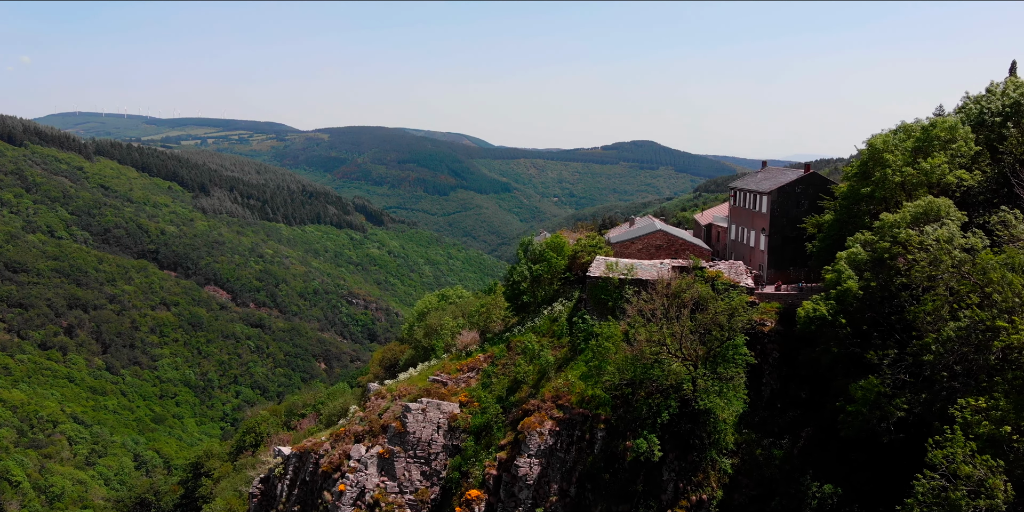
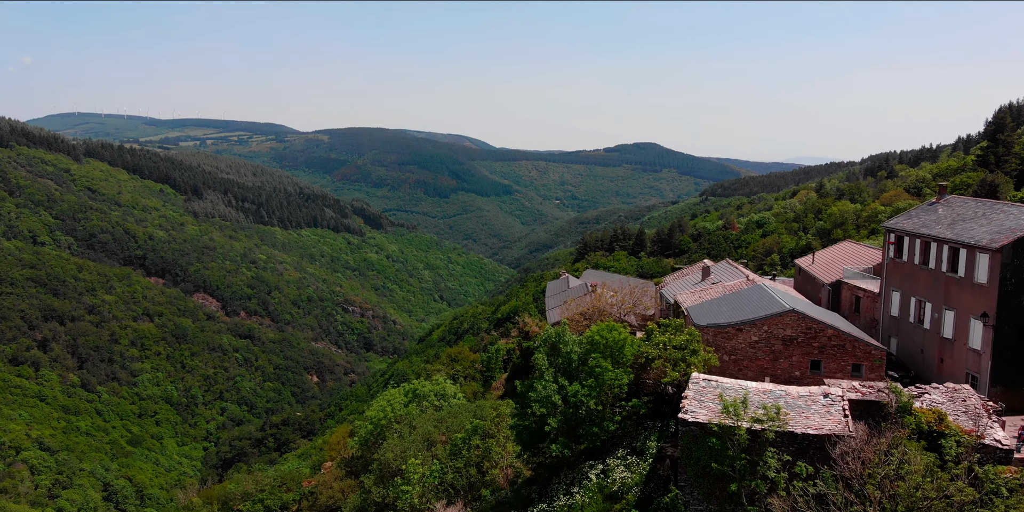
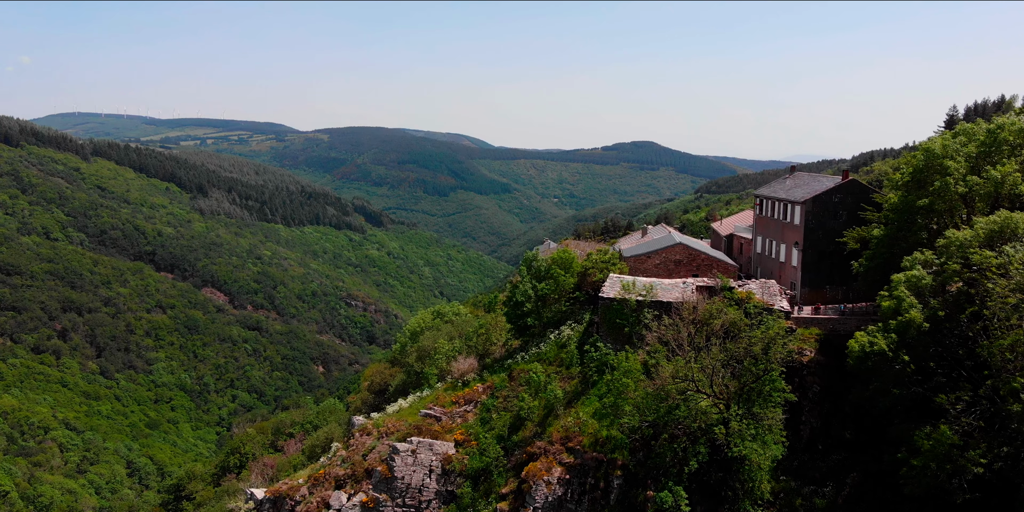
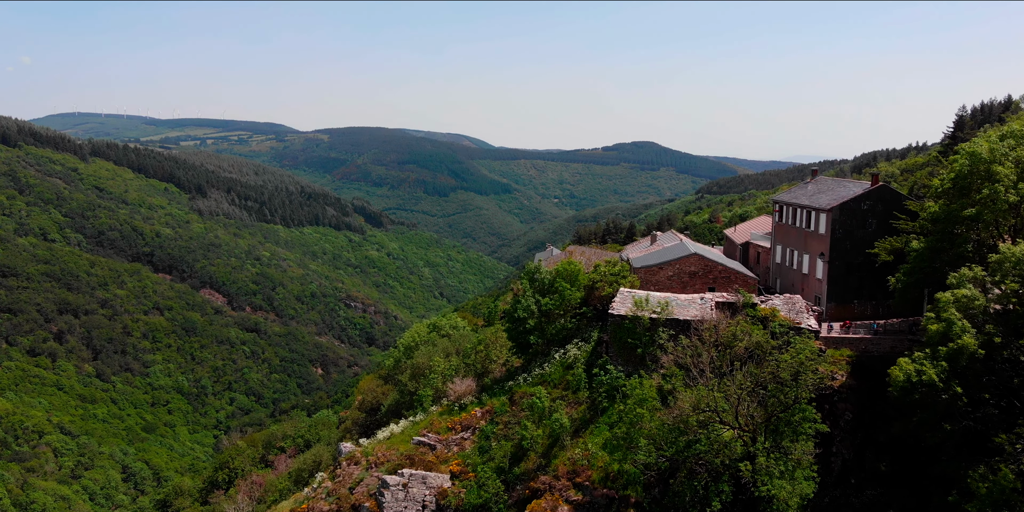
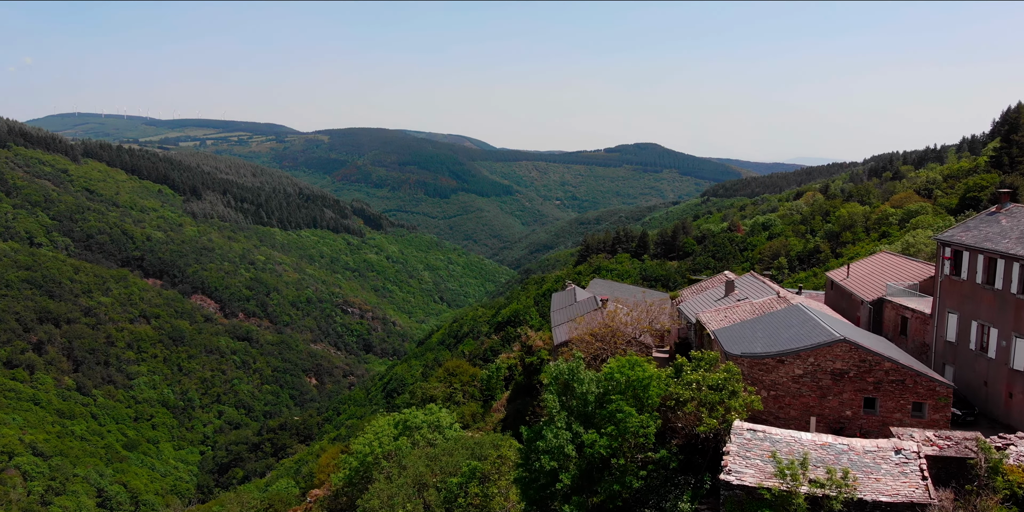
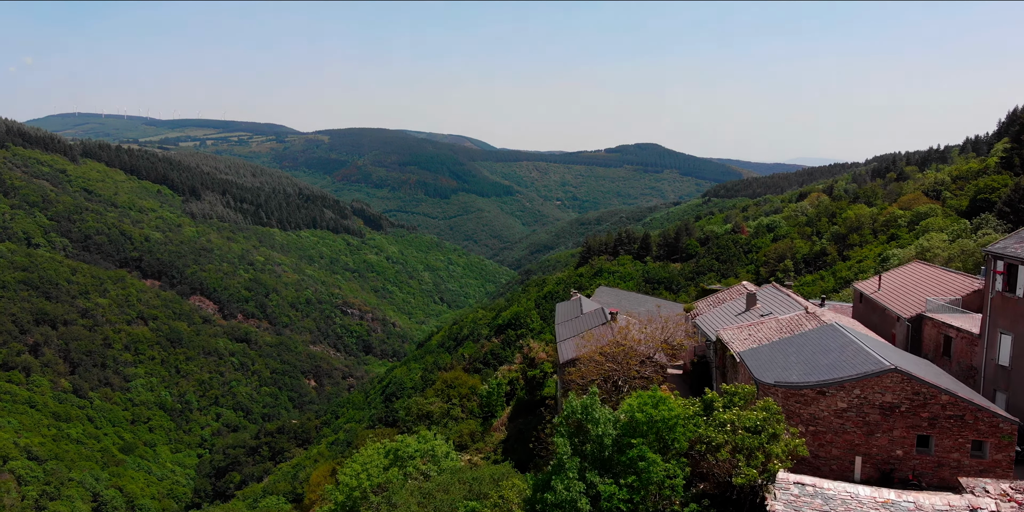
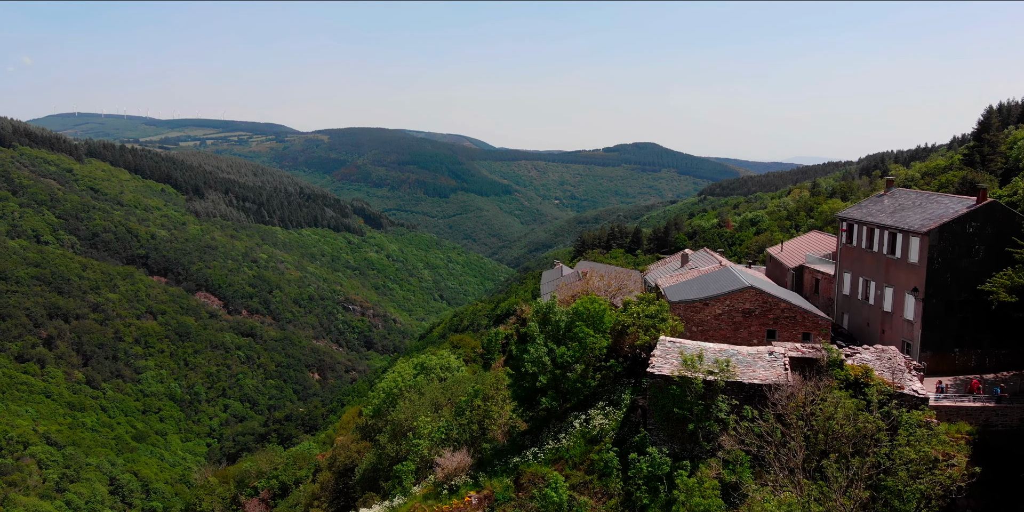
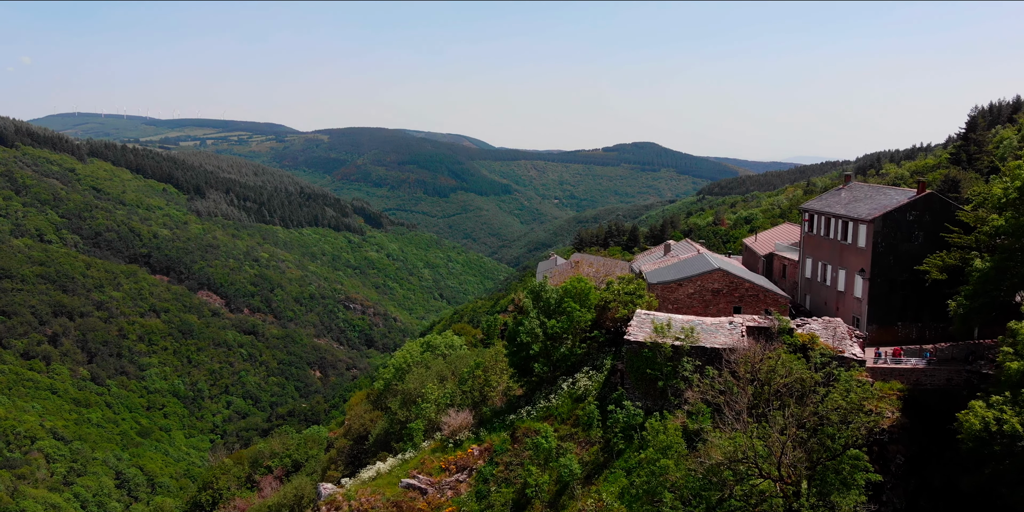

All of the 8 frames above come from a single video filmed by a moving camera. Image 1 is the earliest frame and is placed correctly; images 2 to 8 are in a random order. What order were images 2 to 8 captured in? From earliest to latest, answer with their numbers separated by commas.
3, 4, 8, 7, 2, 5, 6
